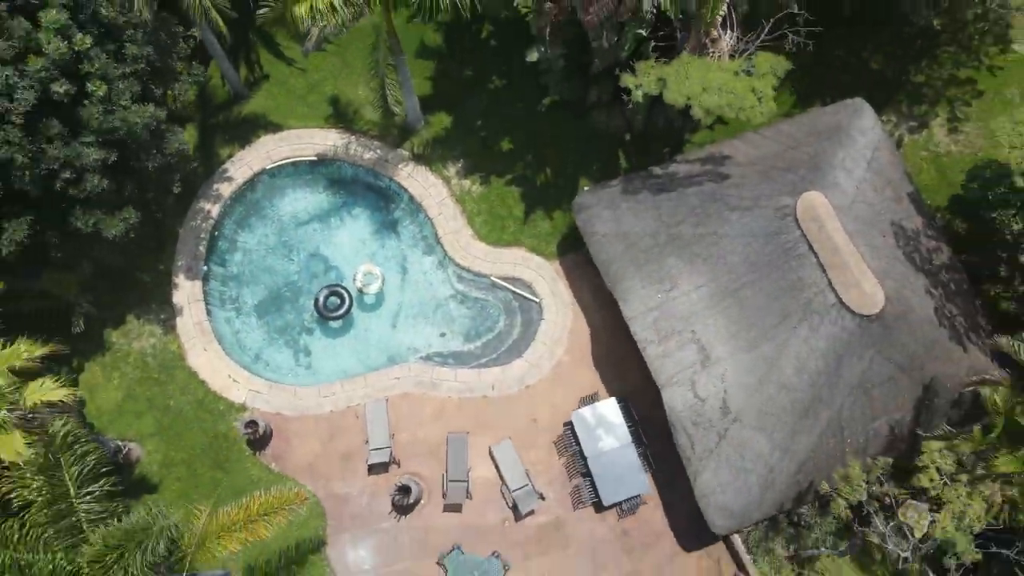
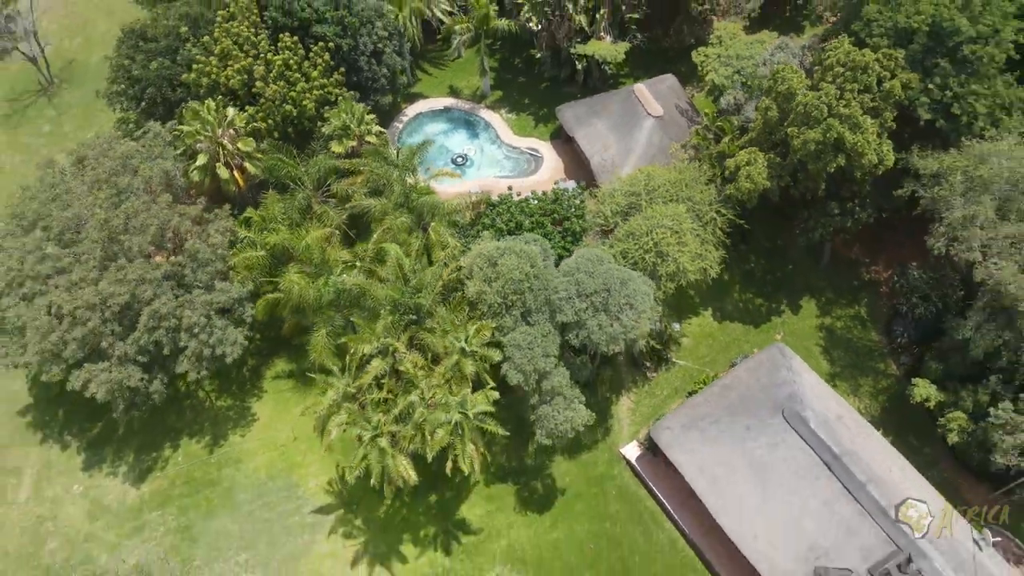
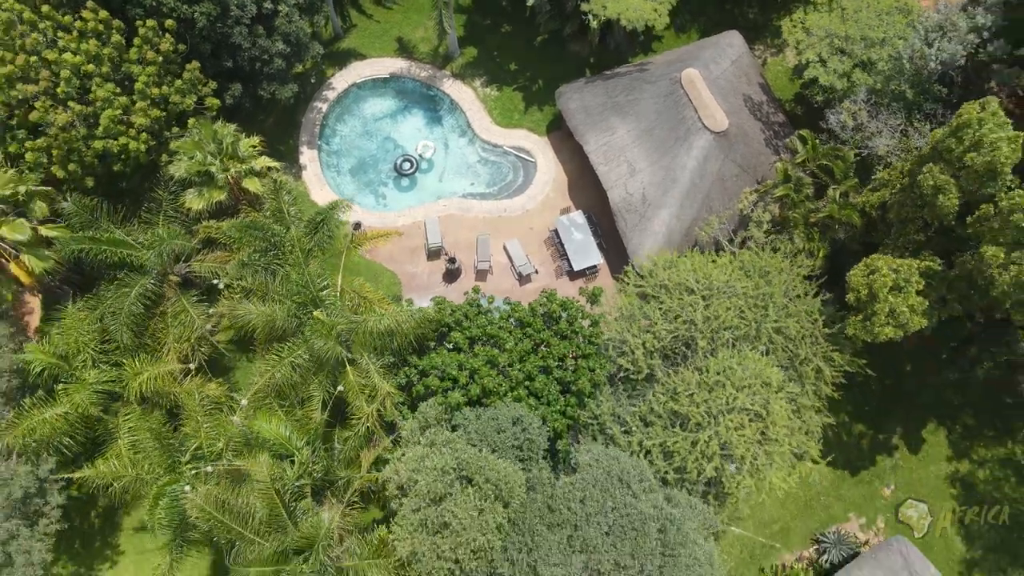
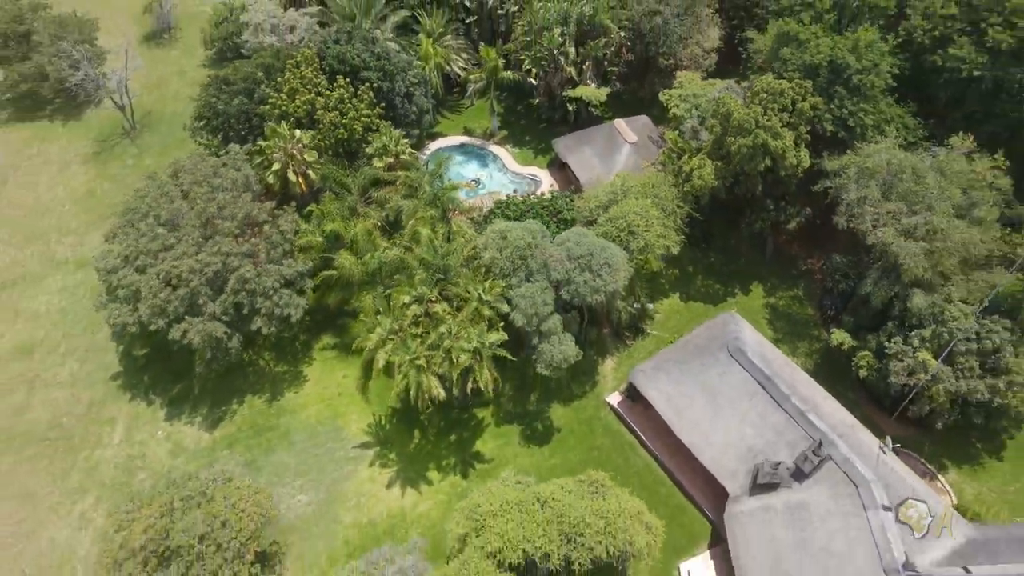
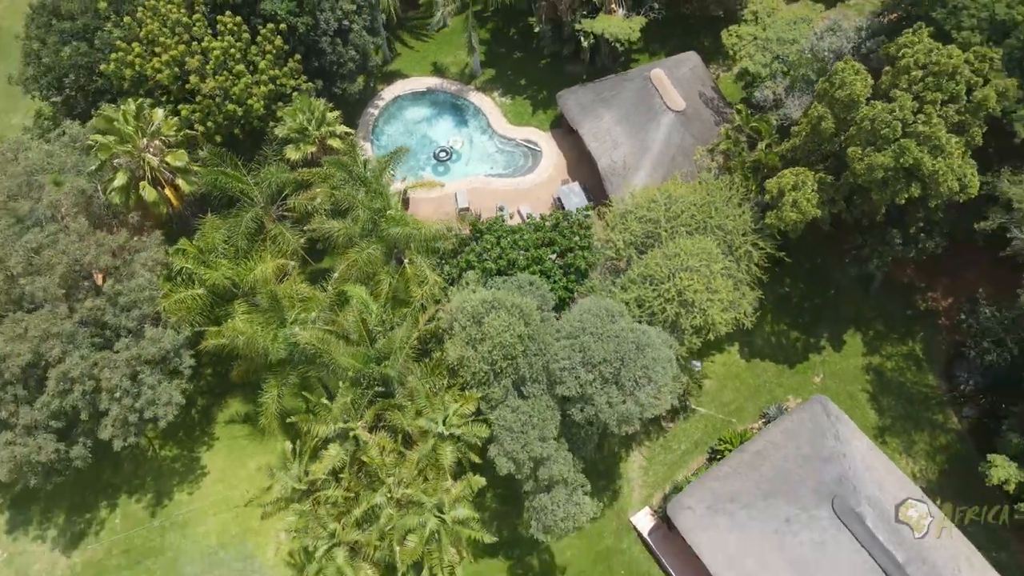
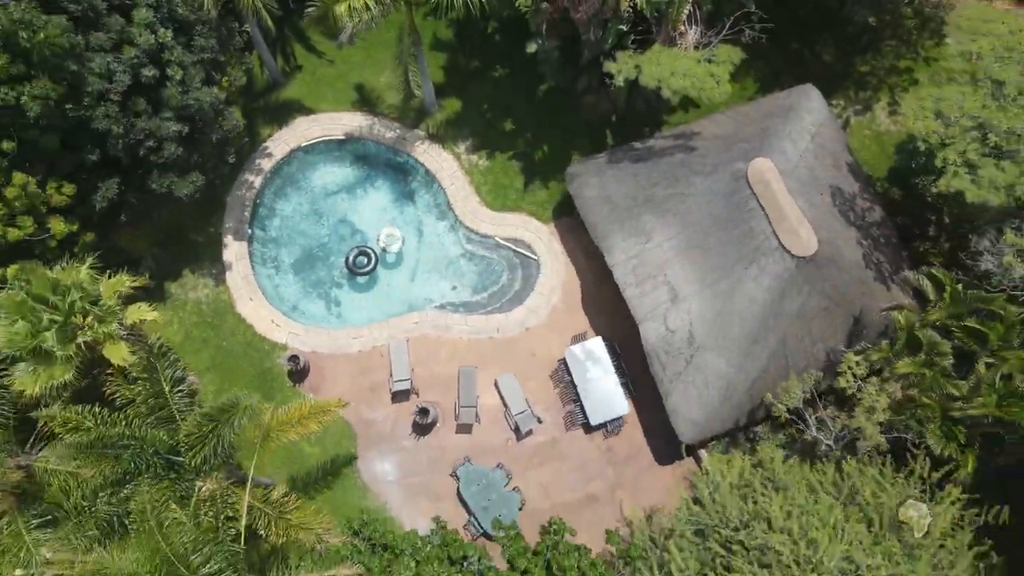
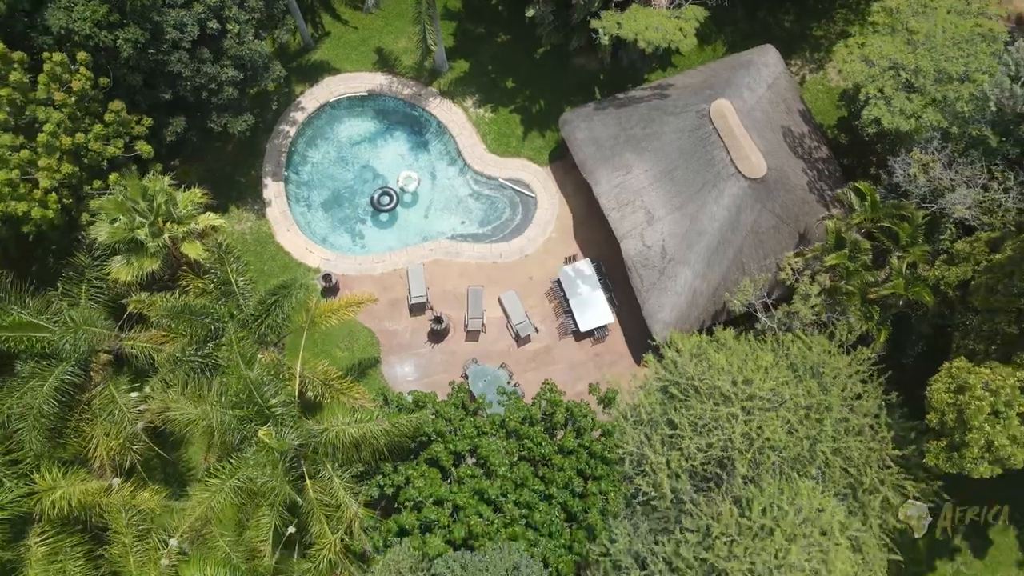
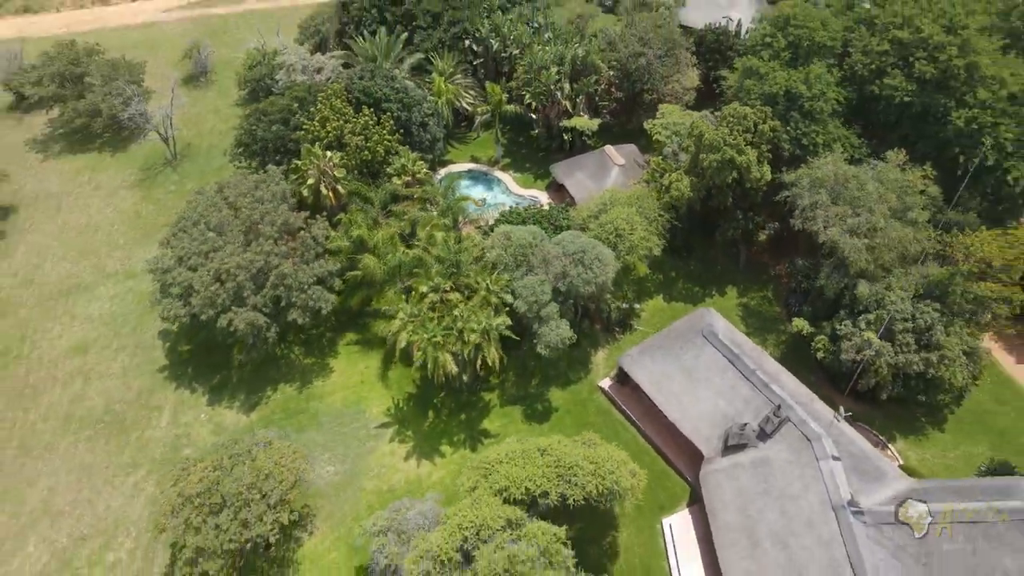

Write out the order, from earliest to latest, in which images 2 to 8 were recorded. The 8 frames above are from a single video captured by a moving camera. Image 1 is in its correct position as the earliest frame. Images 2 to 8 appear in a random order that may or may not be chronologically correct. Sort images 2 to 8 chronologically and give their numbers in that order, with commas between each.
6, 7, 3, 5, 2, 4, 8
